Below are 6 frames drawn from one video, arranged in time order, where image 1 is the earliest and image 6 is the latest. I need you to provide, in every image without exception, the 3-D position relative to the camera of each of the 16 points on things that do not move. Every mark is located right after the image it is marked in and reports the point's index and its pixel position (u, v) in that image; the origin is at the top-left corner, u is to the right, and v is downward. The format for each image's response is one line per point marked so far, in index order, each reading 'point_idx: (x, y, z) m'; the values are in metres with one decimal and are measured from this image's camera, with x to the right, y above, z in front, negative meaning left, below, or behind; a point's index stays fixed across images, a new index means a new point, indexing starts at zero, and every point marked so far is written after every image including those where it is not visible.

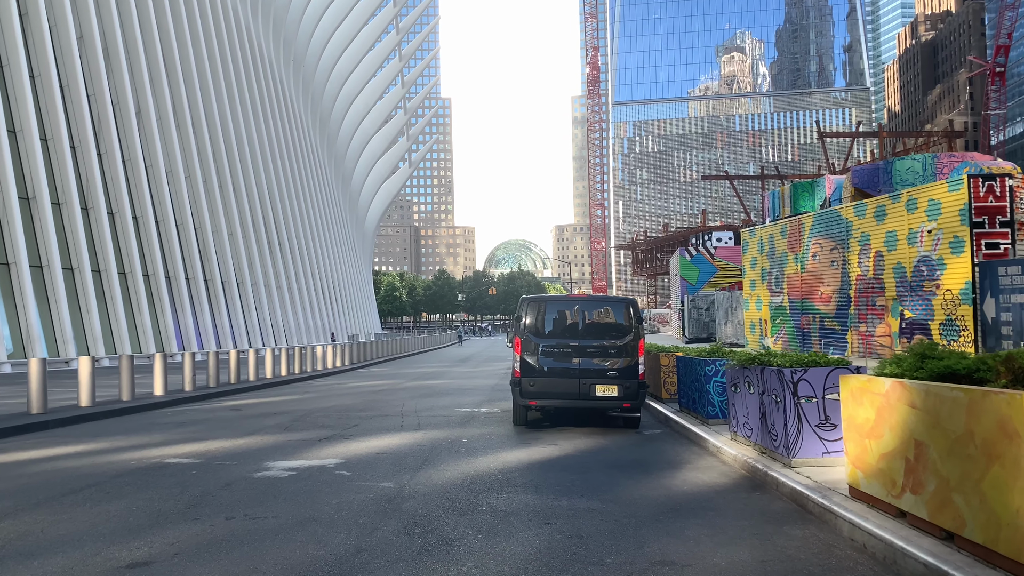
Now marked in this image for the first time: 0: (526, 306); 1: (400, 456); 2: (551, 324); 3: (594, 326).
0: (+0.2, -0.2, +10.7) m
1: (-1.2, -1.7, +8.0) m
2: (+0.5, -0.5, +10.5) m
3: (+1.1, -0.5, +10.4) m
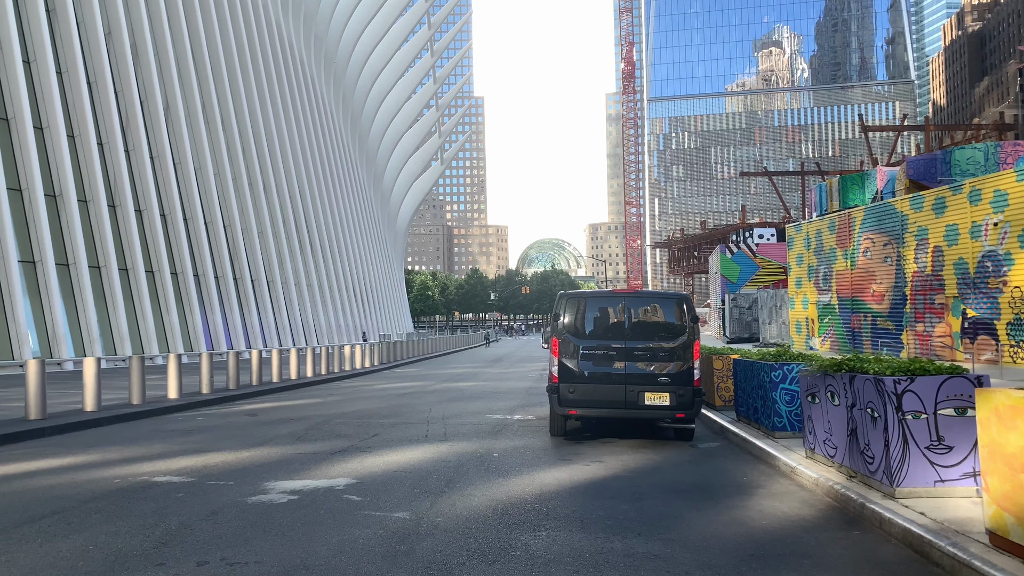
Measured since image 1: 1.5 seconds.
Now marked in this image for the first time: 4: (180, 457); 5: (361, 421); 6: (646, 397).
0: (+0.6, -0.2, +9.5) m
1: (-0.8, -1.7, +6.9) m
2: (+0.9, -0.4, +9.3) m
3: (+1.5, -0.5, +9.2) m
4: (-3.5, -1.8, +8.1) m
5: (-2.2, -1.9, +11.2) m
6: (+1.6, -1.3, +9.0) m
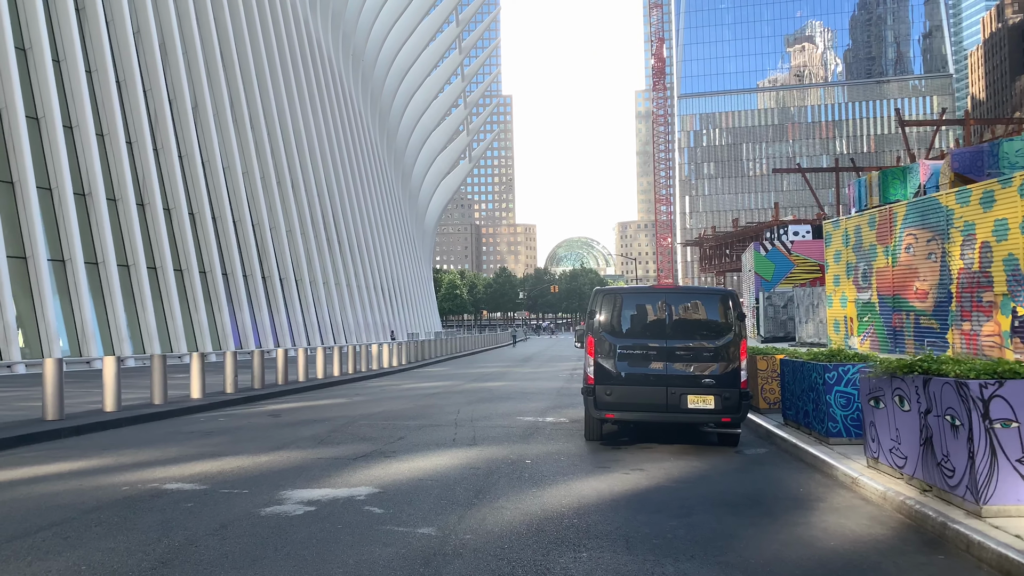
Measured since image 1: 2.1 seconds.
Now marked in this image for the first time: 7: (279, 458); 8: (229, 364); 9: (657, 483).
0: (+1.0, -0.1, +9.0) m
1: (-0.5, -1.6, +6.4) m
2: (+1.3, -0.4, +8.7) m
3: (+1.9, -0.4, +8.6) m
4: (-3.1, -1.7, +7.7) m
5: (-1.7, -1.9, +10.8) m
6: (+1.9, -1.2, +8.4) m
7: (-2.4, -1.7, +7.9) m
8: (-5.6, -1.5, +15.3) m
9: (+1.2, -1.7, +6.7) m
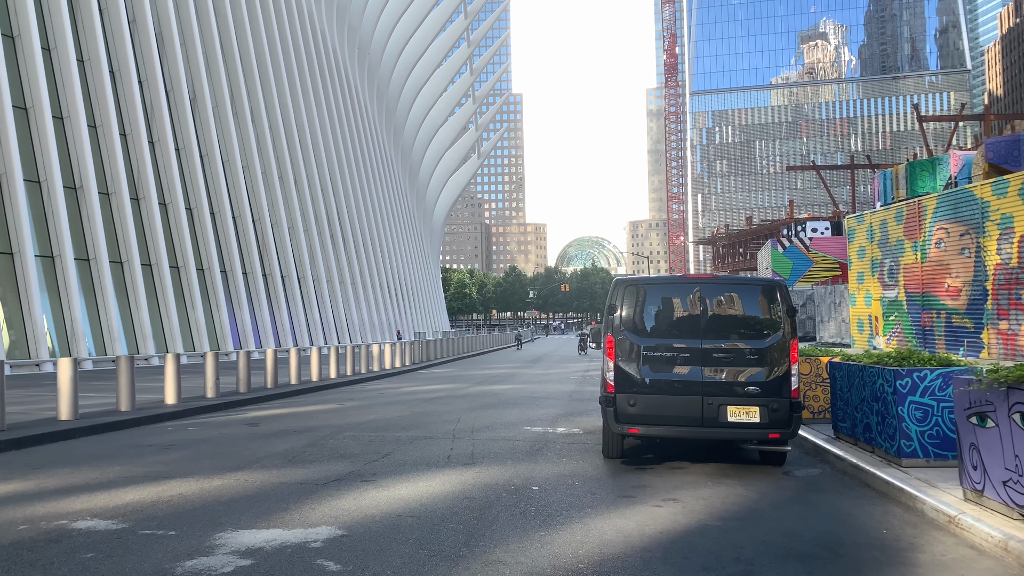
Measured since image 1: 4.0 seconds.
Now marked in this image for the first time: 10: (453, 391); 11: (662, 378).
0: (+1.0, 0.0, +7.6) m
1: (-0.5, -1.5, +5.1) m
2: (+1.3, -0.3, +7.3) m
3: (+1.9, -0.3, +7.2) m
4: (-3.1, -1.6, +6.4) m
5: (-1.7, -1.8, +9.4) m
6: (+2.0, -1.1, +7.0) m
7: (-2.3, -1.6, +6.5) m
8: (-5.4, -1.4, +14.0) m
9: (+1.3, -1.6, +5.3) m
10: (-1.3, -2.2, +16.7) m
11: (+1.4, -0.8, +7.1) m
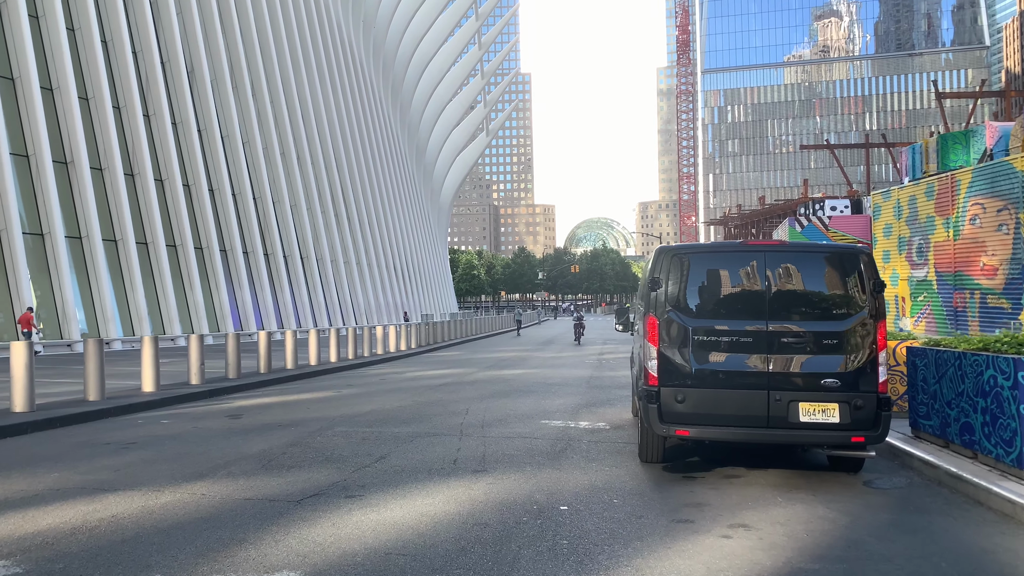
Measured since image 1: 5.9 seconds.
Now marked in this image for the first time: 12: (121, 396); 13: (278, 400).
0: (+1.2, +0.2, +6.2) m
1: (-0.4, -1.4, +3.8) m
2: (+1.5, 0.0, +6.0) m
3: (+2.1, -0.1, +5.9) m
4: (-3.0, -1.4, +5.1) m
5: (-1.5, -1.5, +8.1) m
6: (+2.1, -0.9, +5.7) m
7: (-2.2, -1.4, +5.3) m
8: (-5.2, -1.0, +12.7) m
9: (+1.4, -1.4, +4.0) m
10: (-1.0, -1.8, +15.4) m
11: (+1.5, -0.6, +5.8) m
12: (-5.5, -1.5, +11.0) m
13: (-3.4, -1.6, +11.5) m
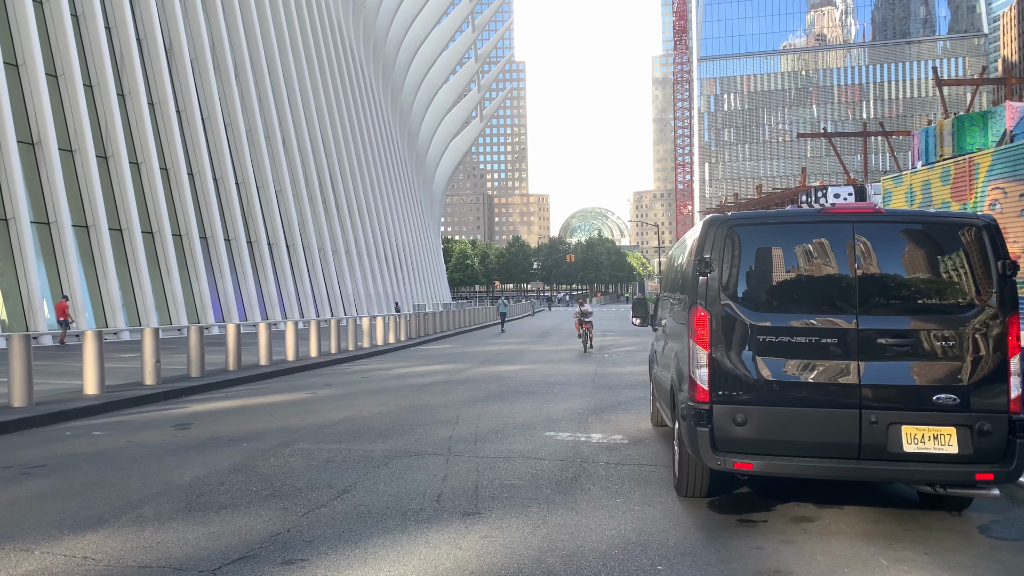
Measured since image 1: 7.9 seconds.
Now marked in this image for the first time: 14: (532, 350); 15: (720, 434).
0: (+1.2, +0.3, +4.8) m
1: (-0.4, -1.3, +2.3) m
2: (+1.5, 0.0, +4.5) m
3: (+2.1, 0.0, +4.4) m
4: (-2.9, -1.3, +3.6) m
5: (-1.5, -1.4, +6.7) m
6: (+2.1, -0.8, +4.3) m
7: (-2.2, -1.3, +3.8) m
8: (-5.2, -0.8, +11.2) m
9: (+1.4, -1.3, +2.5) m
10: (-1.1, -1.5, +14.0) m
11: (+1.5, -0.5, +4.4) m
12: (-5.6, -1.4, +9.5) m
13: (-3.5, -1.5, +10.0) m
14: (+0.5, -1.6, +19.9) m
15: (+1.2, -0.8, +4.4) m
